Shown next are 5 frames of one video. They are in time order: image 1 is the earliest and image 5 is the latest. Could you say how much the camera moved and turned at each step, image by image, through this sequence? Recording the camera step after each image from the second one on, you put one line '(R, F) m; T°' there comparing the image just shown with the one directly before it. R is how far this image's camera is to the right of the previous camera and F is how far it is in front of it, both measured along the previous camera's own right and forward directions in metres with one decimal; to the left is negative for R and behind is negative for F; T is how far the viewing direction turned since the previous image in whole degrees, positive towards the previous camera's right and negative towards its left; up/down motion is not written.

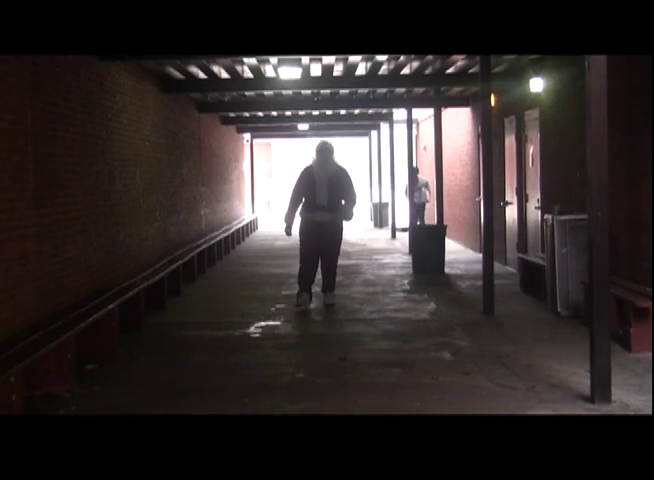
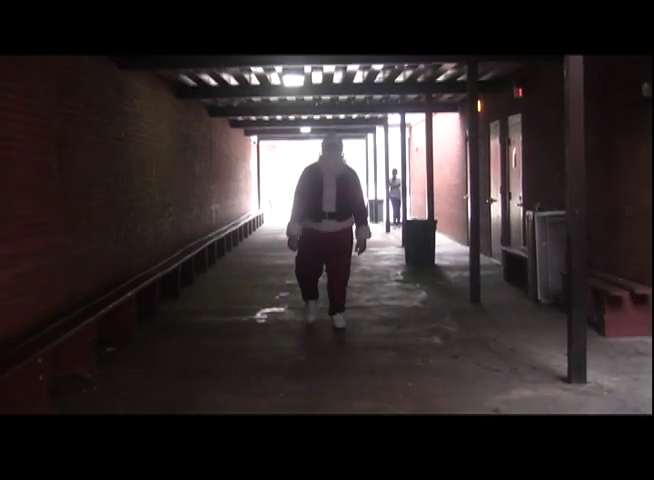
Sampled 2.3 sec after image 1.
(+0.1, -0.6) m; 0°
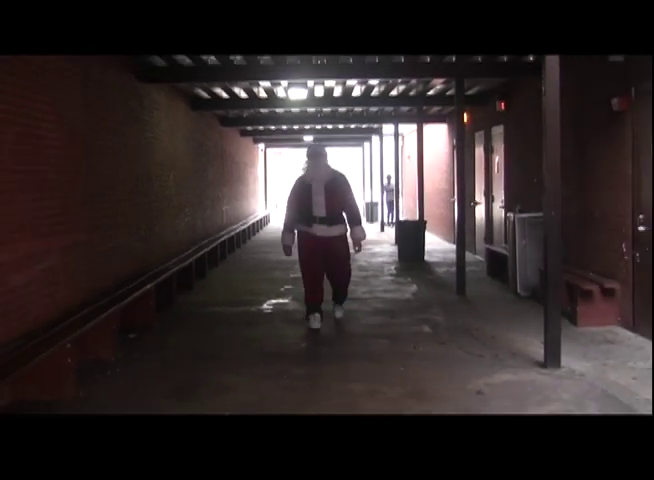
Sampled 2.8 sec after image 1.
(0.0, -0.7) m; 0°
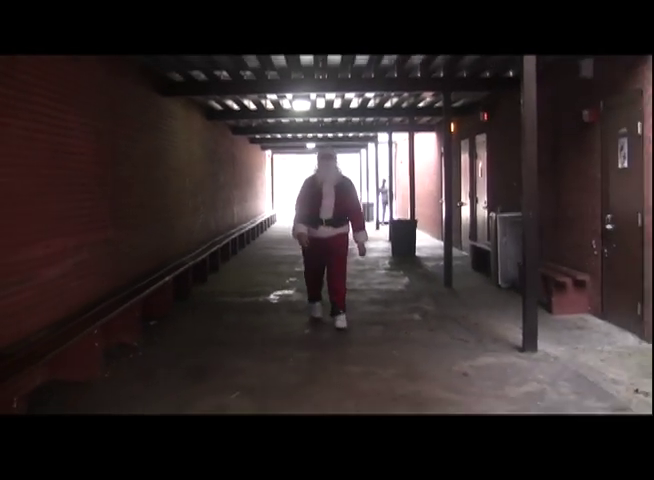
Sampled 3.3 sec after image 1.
(0.0, -0.8) m; 0°
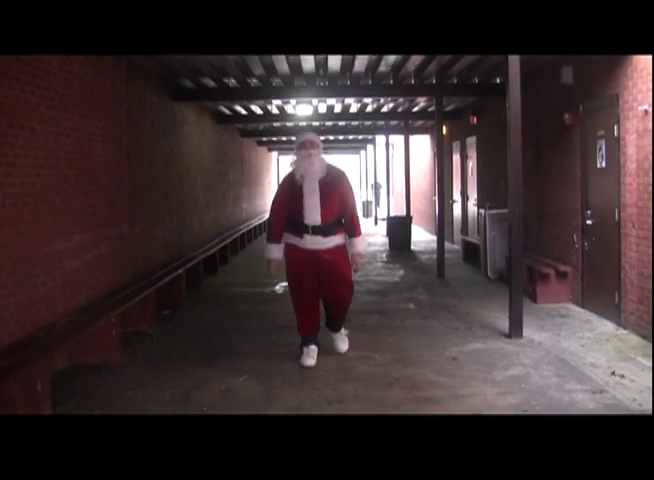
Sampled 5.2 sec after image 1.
(+0.1, -0.7) m; -1°
